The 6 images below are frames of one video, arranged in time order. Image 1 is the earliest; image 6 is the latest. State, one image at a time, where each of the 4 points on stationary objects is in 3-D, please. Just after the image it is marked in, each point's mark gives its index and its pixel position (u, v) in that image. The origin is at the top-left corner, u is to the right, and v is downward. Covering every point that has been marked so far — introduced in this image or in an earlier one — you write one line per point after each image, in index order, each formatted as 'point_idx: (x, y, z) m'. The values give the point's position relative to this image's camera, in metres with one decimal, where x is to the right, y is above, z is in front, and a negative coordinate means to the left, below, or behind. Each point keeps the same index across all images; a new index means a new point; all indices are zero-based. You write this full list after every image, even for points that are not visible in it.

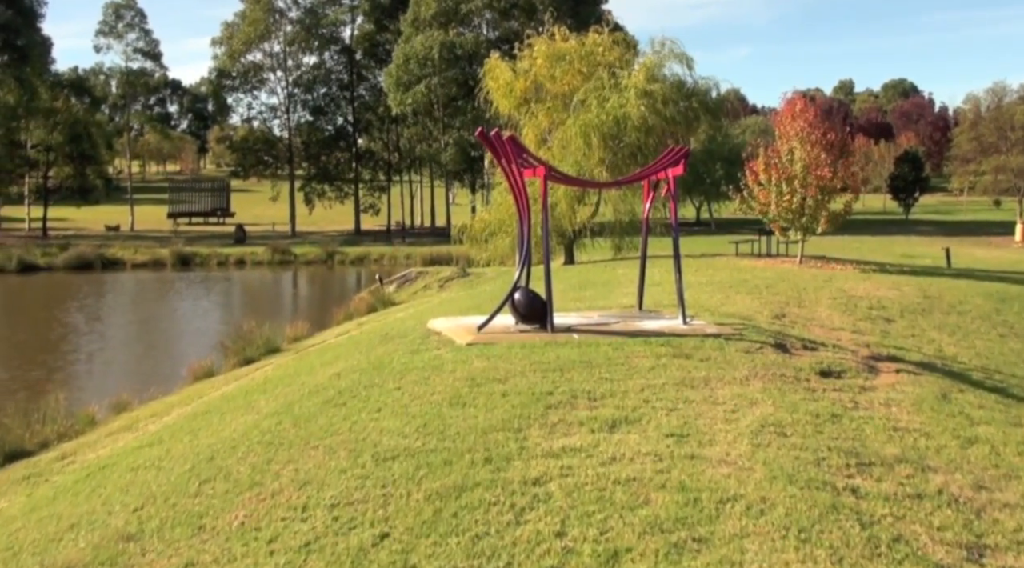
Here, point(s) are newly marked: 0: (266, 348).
0: (-3.7, -1.0, +15.9) m
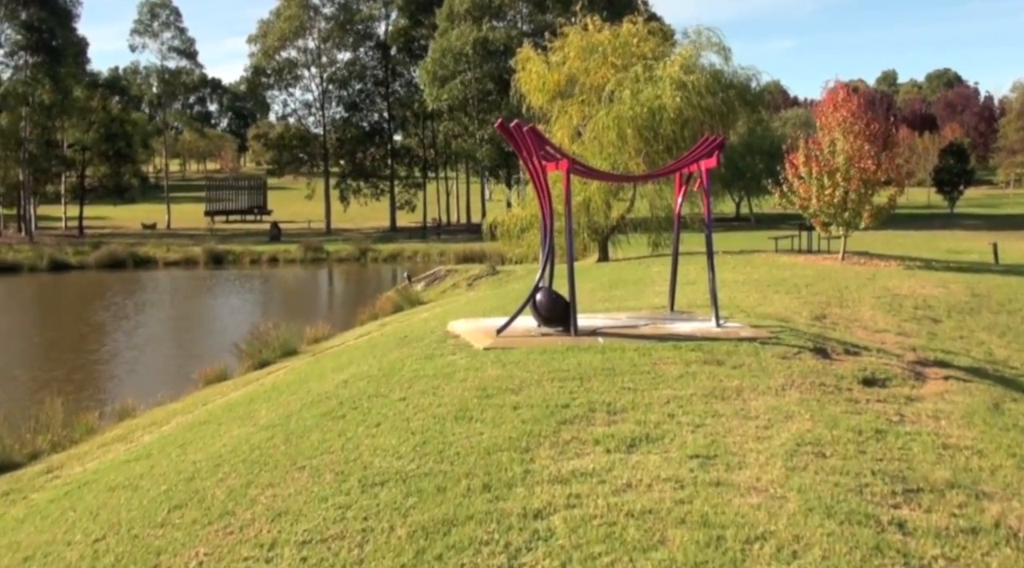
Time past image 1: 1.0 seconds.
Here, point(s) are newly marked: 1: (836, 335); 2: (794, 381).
0: (-3.4, -1.0, +15.3) m
1: (+4.0, -0.6, +13.0) m
2: (+2.6, -0.9, +9.6) m
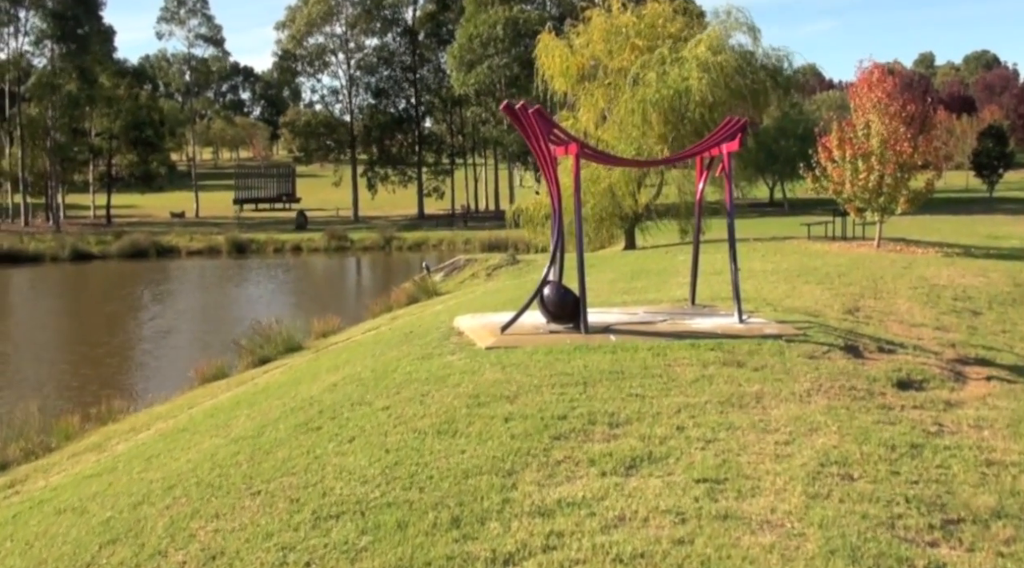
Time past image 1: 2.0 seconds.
0: (-3.2, -0.9, +14.7) m
1: (+4.1, -0.5, +12.1) m
2: (+2.6, -0.8, +8.7) m
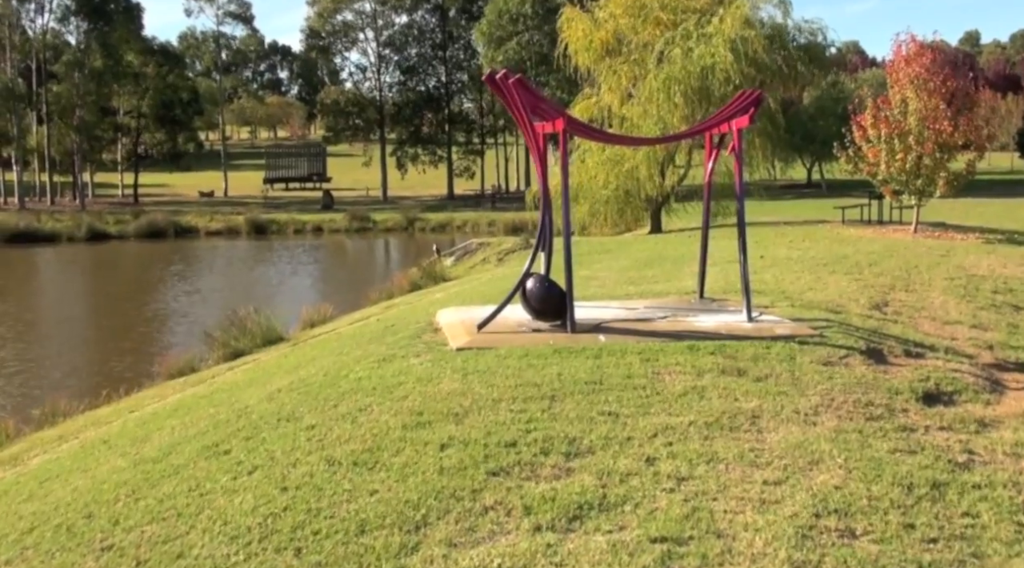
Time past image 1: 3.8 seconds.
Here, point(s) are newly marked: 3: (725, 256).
0: (-3.3, -0.7, +13.6) m
1: (+4.0, -0.5, +10.8) m
2: (+2.3, -0.8, +7.5) m
3: (+3.6, +0.5, +17.5) m
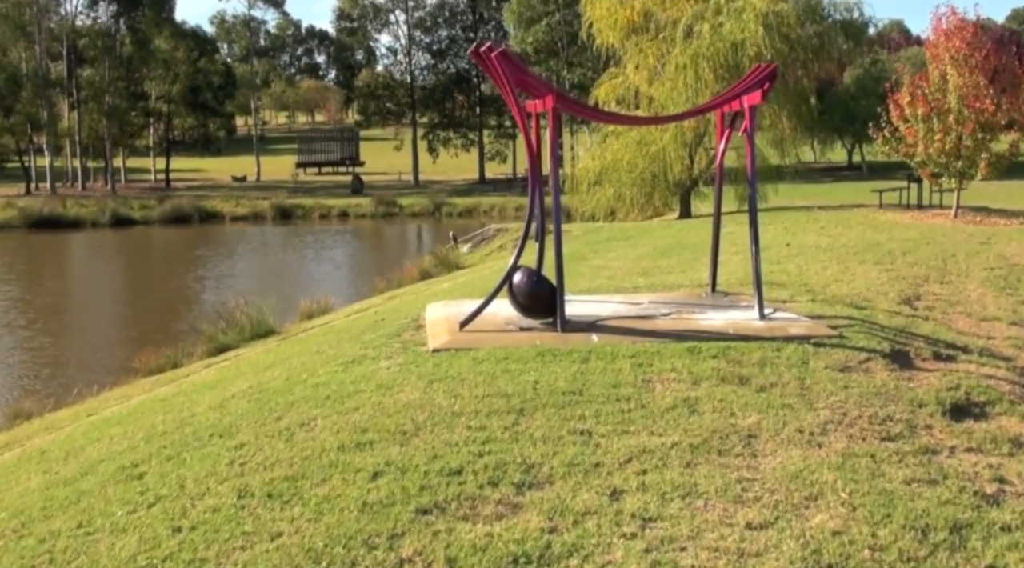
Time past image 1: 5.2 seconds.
0: (-3.2, -0.6, +12.9) m
1: (+3.9, -0.4, +9.8) m
2: (+2.1, -0.8, +6.6) m
3: (+3.7, +0.6, +16.5) m
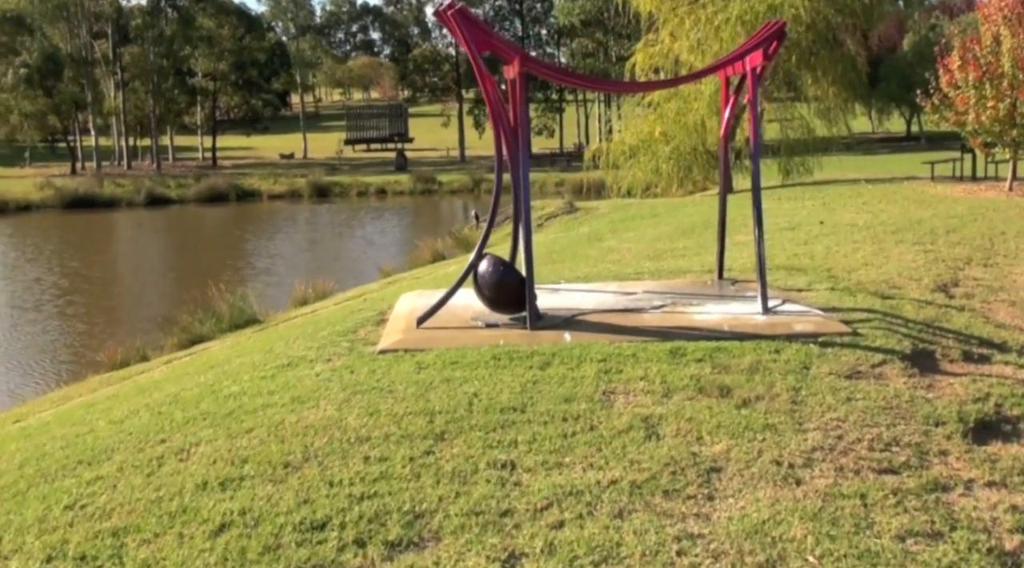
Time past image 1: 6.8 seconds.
0: (-3.3, -0.4, +12.0) m
1: (+3.7, -0.3, +8.5) m
2: (+1.7, -0.8, +5.4) m
3: (+3.9, +0.9, +15.2) m
